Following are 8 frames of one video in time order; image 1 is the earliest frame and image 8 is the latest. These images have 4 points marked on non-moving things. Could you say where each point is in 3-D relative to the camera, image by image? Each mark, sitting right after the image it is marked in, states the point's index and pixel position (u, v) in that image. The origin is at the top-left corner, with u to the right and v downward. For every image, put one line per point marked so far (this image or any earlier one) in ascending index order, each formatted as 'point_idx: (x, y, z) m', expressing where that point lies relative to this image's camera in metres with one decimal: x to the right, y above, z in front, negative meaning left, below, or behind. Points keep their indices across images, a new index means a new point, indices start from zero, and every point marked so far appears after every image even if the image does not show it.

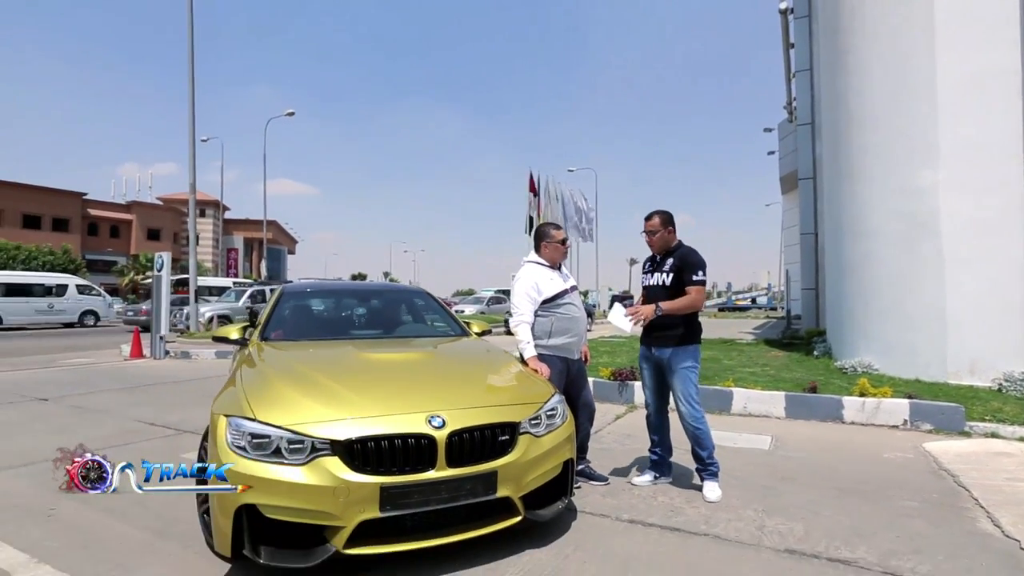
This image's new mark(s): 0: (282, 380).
0: (-1.3, -0.5, +3.0) m
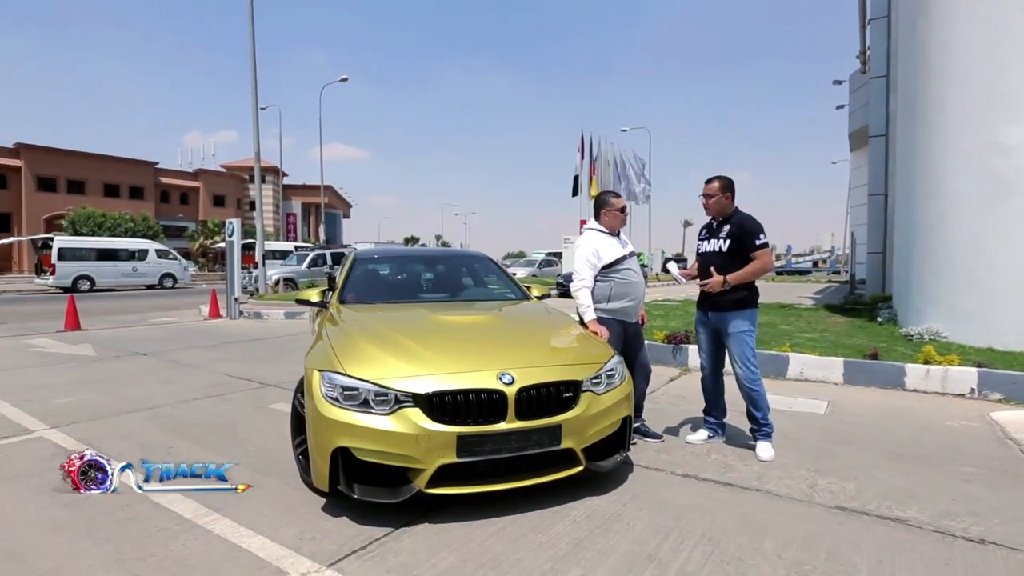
0: (-0.9, -0.3, +3.3) m
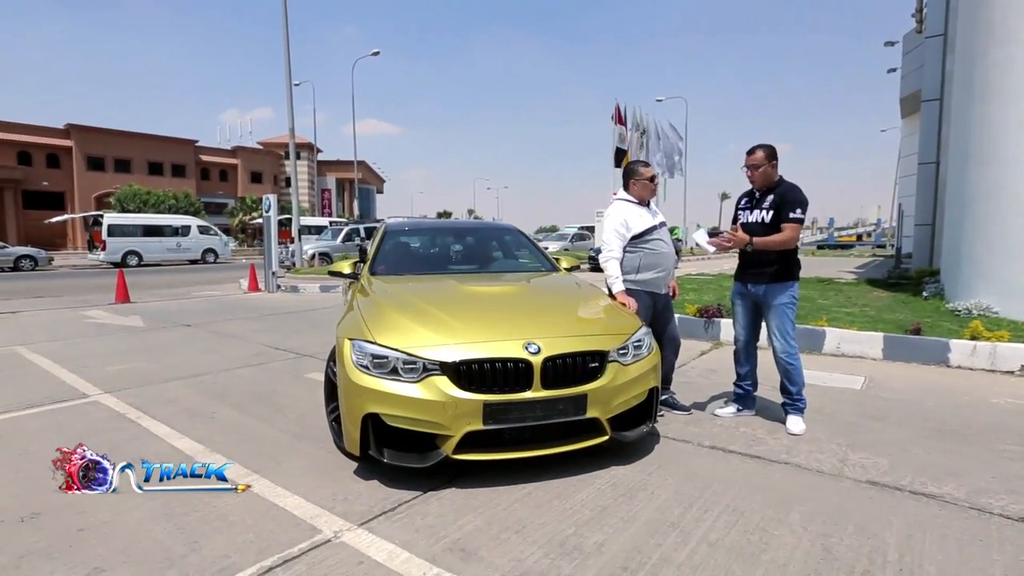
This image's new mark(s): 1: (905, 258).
0: (-0.7, -0.1, +3.4) m
1: (+13.0, +1.0, +17.9) m
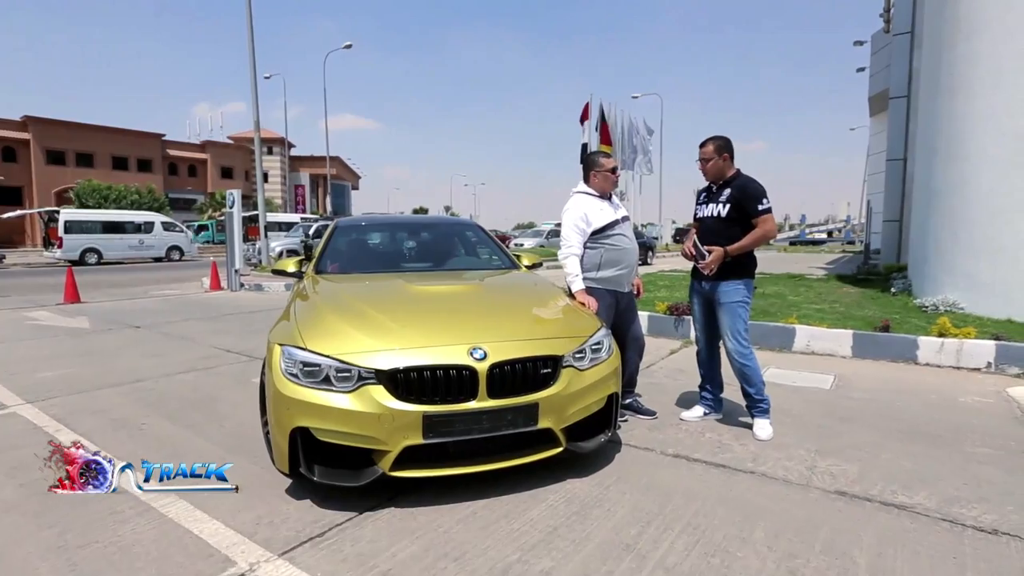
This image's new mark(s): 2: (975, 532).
0: (-1.0, -0.1, +3.1) m
1: (+12.1, +1.1, +18.1) m
2: (+2.1, -1.1, +2.4) m
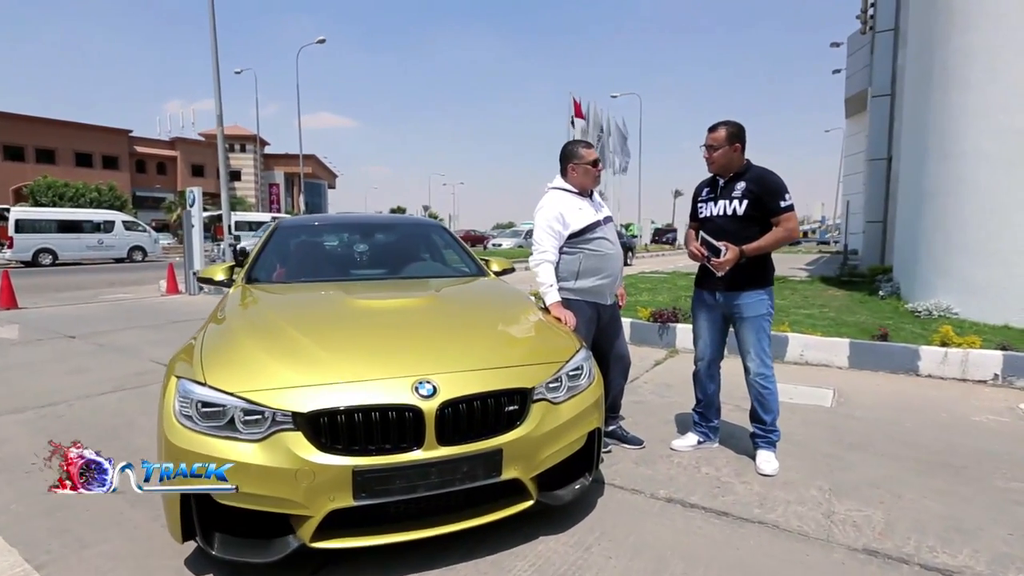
0: (-1.2, -0.2, +2.5) m
1: (+11.3, +1.1, +18.0) m
2: (+1.9, -1.2, +2.0) m
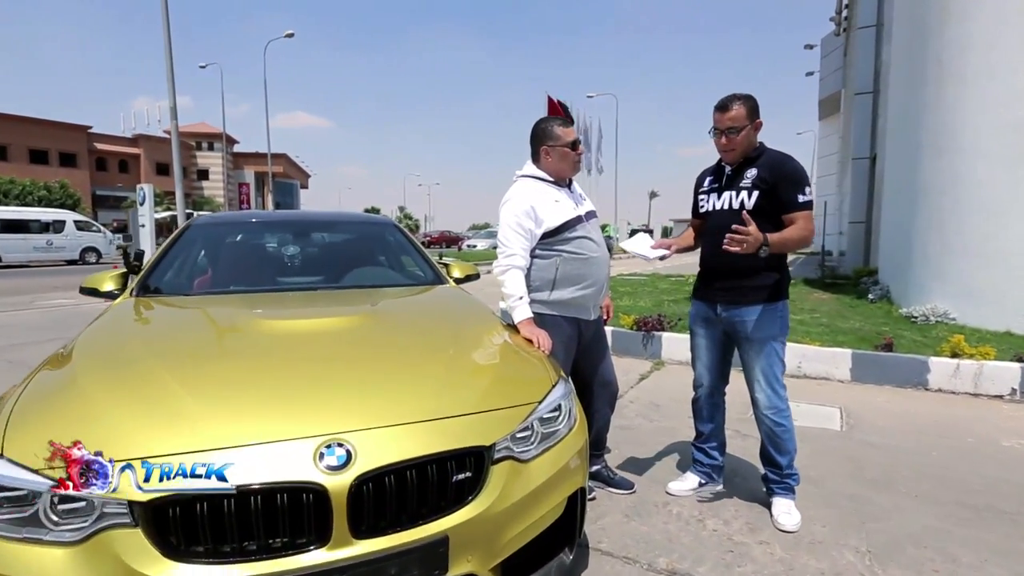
0: (-1.4, -0.3, +1.8) m
1: (+10.5, +1.0, +17.8) m
2: (+1.8, -1.2, +1.4) m
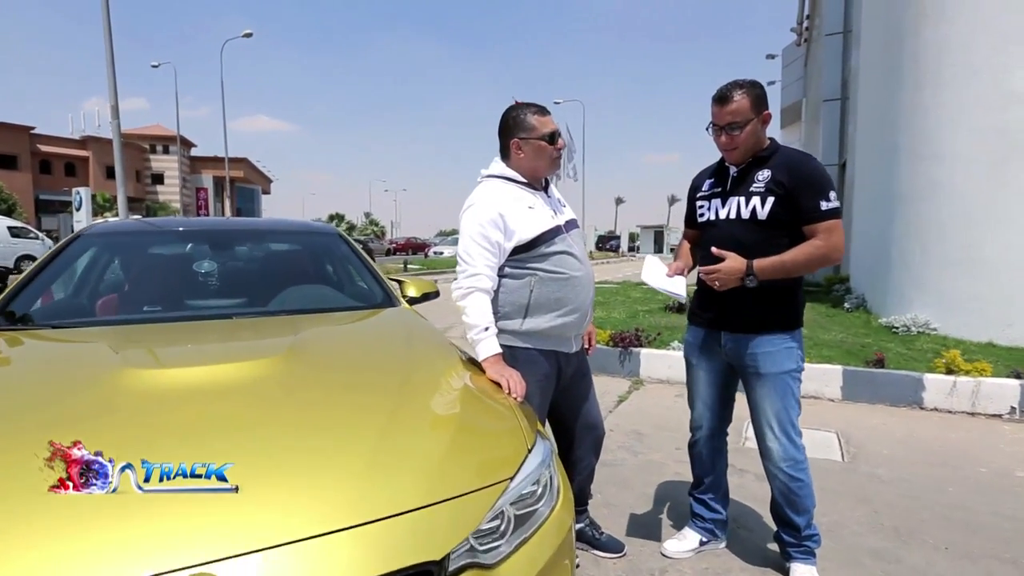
0: (-1.5, -0.4, +1.2) m
1: (+9.5, +0.8, +17.9) m
2: (+1.7, -1.3, +1.0) m
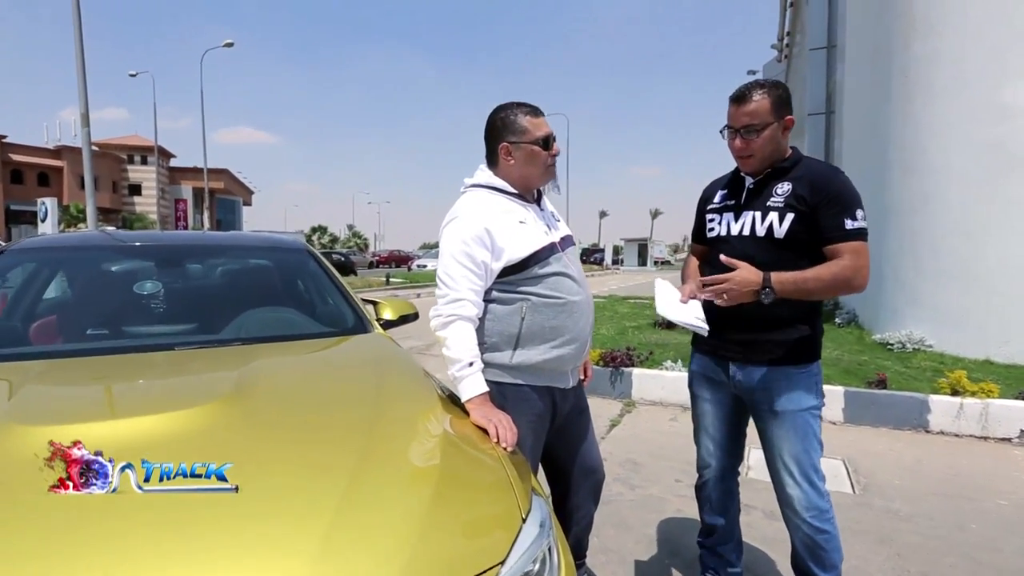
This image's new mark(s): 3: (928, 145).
0: (-1.5, -0.4, +0.9) m
1: (+9.0, +0.4, +17.9) m
2: (+1.7, -1.4, +0.7) m
3: (+4.9, +1.7, +6.4) m
